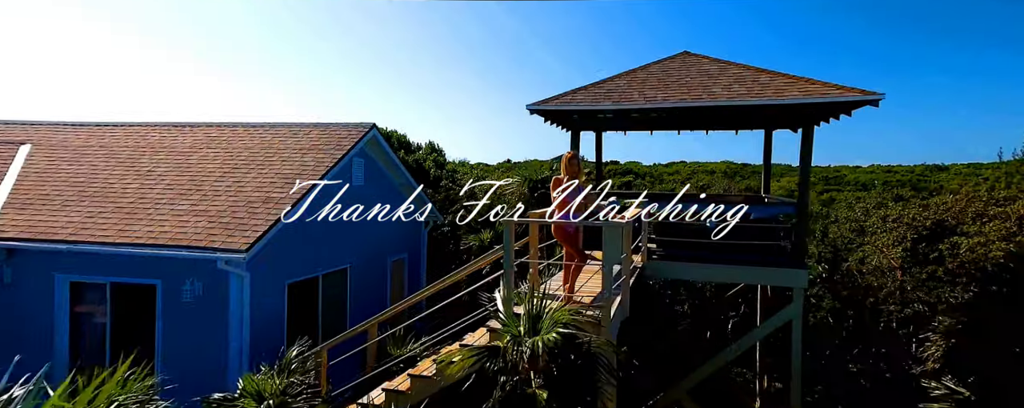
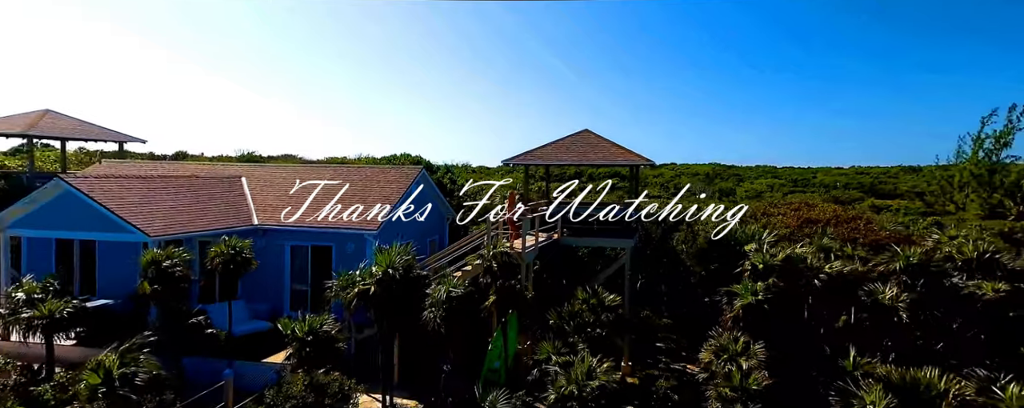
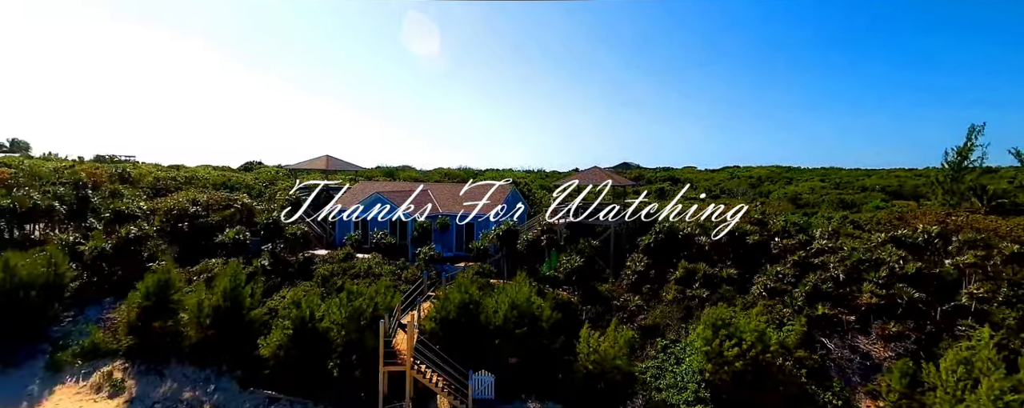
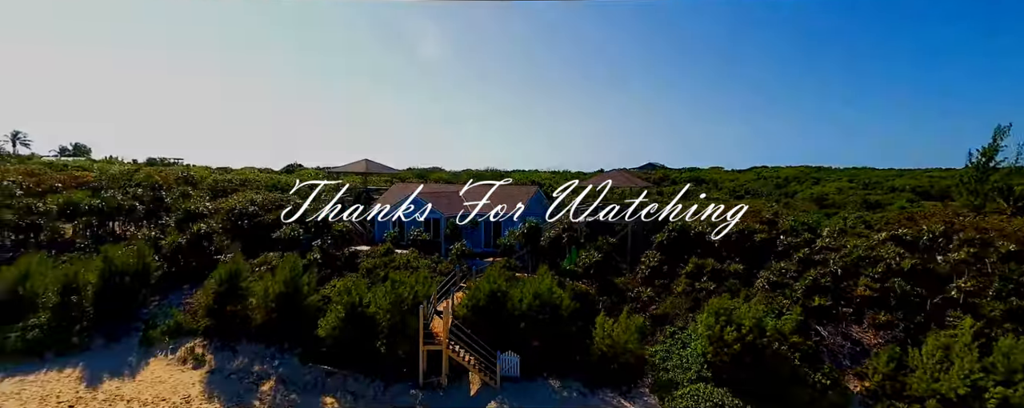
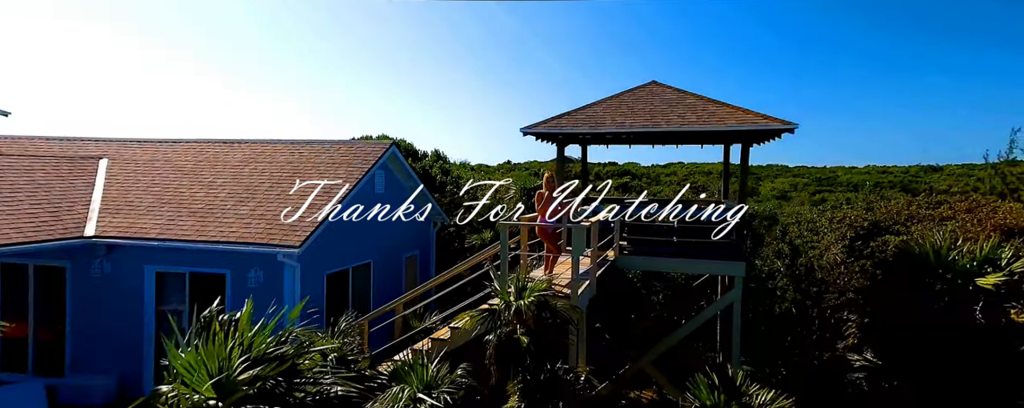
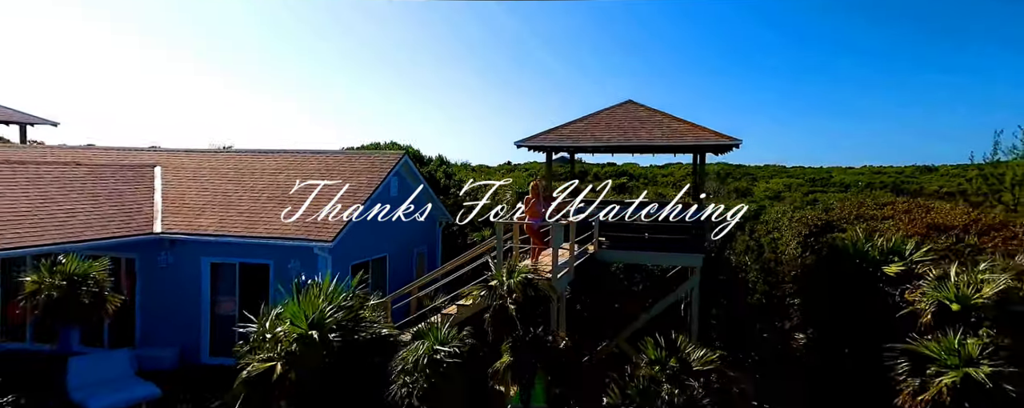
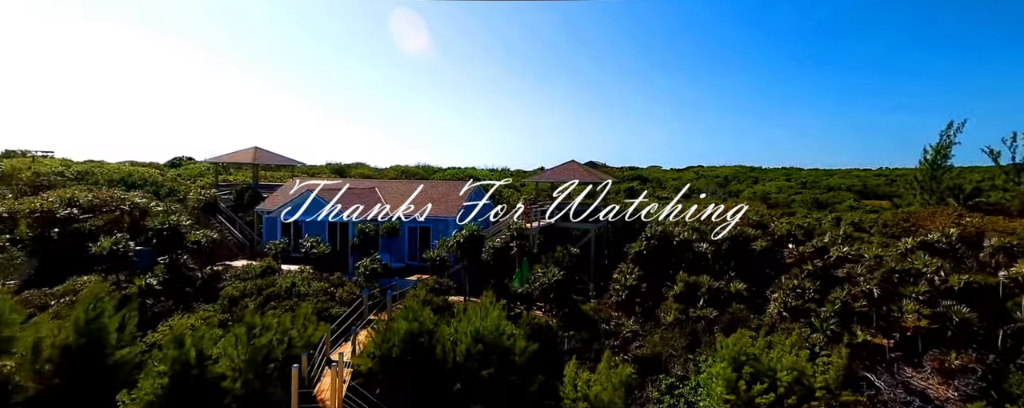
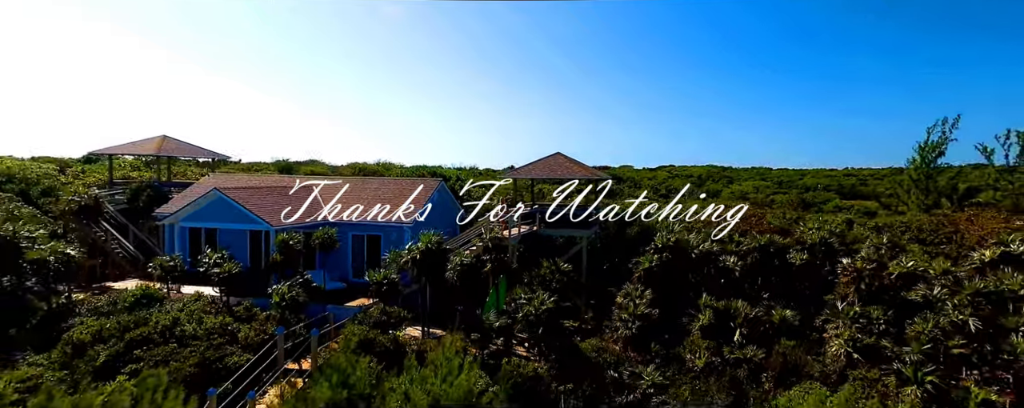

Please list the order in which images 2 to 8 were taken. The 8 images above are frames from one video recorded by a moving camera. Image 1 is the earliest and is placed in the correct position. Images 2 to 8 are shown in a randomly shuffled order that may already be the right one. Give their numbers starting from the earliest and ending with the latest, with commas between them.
5, 6, 2, 8, 7, 3, 4
